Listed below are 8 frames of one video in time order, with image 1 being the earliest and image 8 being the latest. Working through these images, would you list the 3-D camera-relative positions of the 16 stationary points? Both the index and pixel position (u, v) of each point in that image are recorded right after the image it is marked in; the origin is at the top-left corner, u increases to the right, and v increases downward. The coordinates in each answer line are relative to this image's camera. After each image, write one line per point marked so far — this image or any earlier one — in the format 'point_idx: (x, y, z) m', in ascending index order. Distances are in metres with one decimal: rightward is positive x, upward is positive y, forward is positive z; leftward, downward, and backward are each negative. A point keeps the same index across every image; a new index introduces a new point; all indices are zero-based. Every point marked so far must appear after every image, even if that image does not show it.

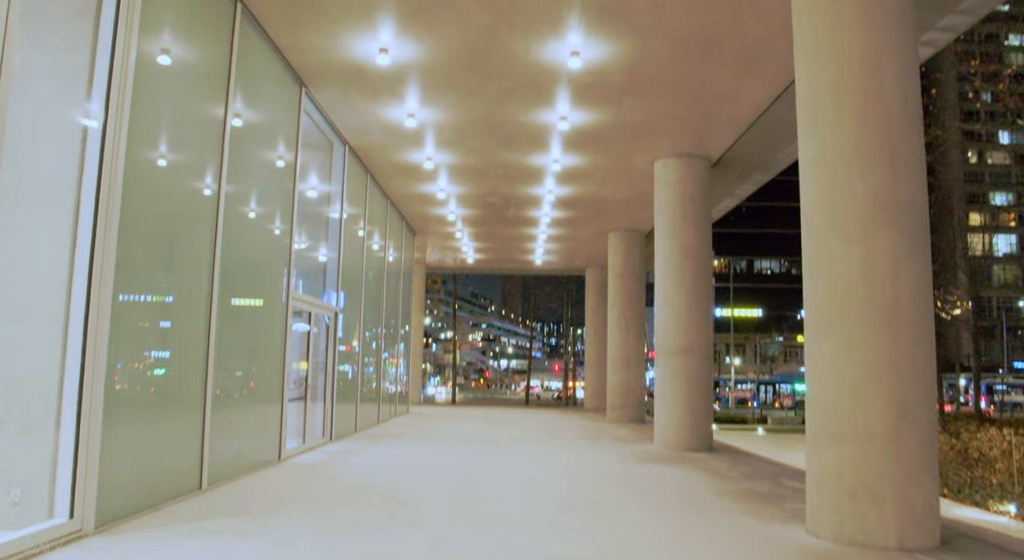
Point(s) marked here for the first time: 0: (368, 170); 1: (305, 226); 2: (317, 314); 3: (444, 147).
0: (-2.9, +2.2, +15.7) m
1: (-3.2, +0.8, +12.5) m
2: (-3.3, -0.6, +13.0) m
3: (-1.2, +2.3, +13.7) m
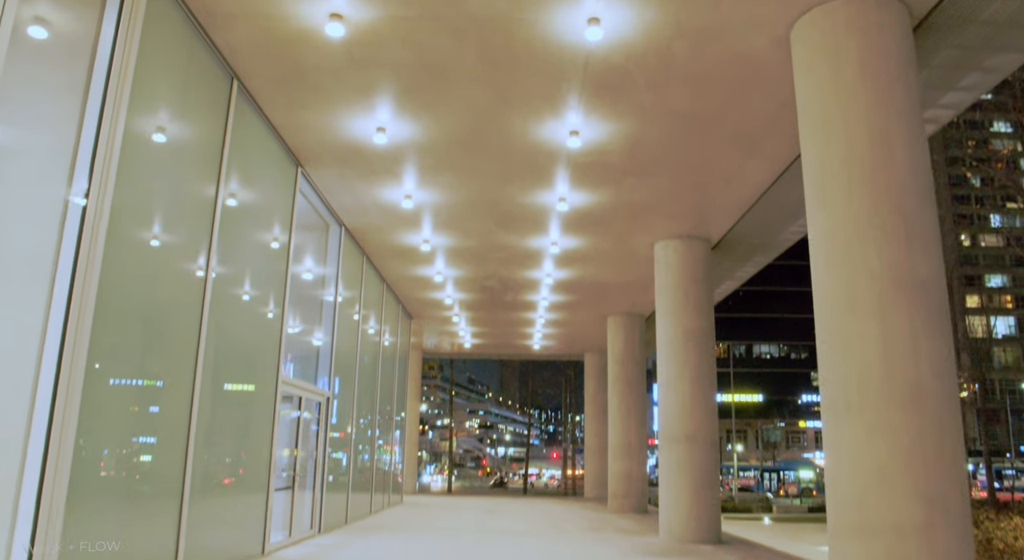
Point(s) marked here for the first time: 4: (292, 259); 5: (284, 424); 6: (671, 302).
0: (-2.9, +0.6, +15.5) m
1: (-3.2, -0.5, +12.1) m
2: (-3.3, -1.9, +12.5) m
3: (-1.2, +0.9, +13.5) m
4: (-3.2, +0.3, +11.6) m
5: (-3.4, -2.1, +11.7) m
6: (+2.8, -0.4, +13.7) m
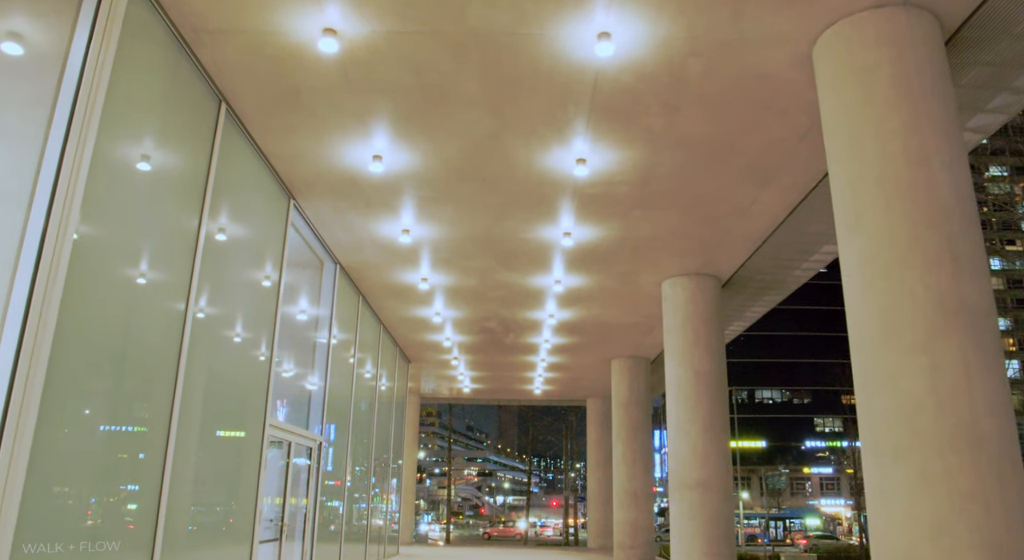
0: (-2.9, -0.2, +14.9) m
1: (-3.2, -1.1, +11.5) m
2: (-3.3, -2.5, +11.8) m
3: (-1.2, +0.2, +13.0) m
4: (-3.2, -0.3, +11.1) m
5: (-3.3, -2.7, +11.0) m
6: (+2.8, -1.1, +13.1) m
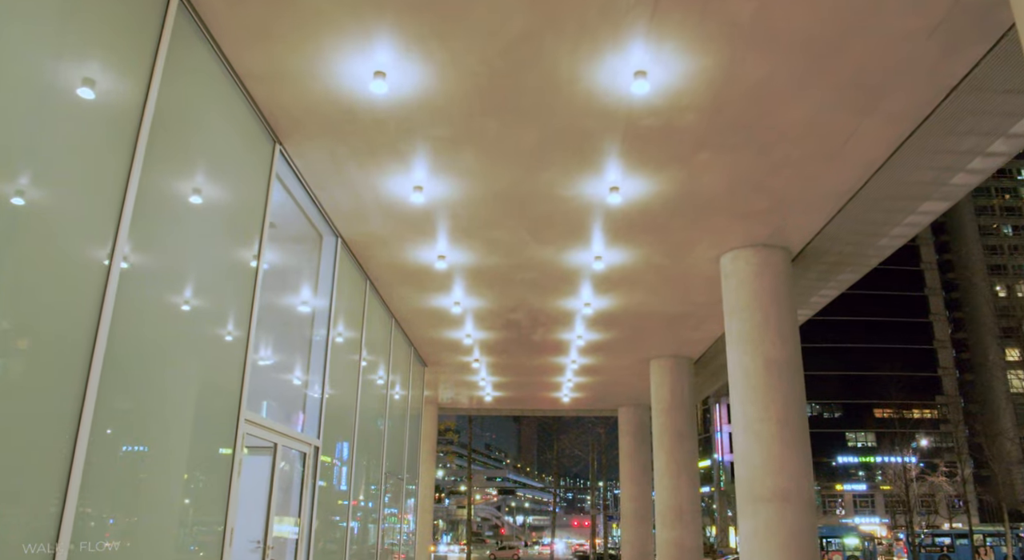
0: (-2.4, +0.1, +12.9) m
1: (-2.8, -0.7, +9.5) m
2: (-2.8, -2.1, +9.8) m
3: (-0.7, +0.6, +11.0) m
4: (-2.8, +0.1, +9.1) m
5: (-2.9, -2.3, +8.9) m
6: (+3.3, -0.7, +11.0) m
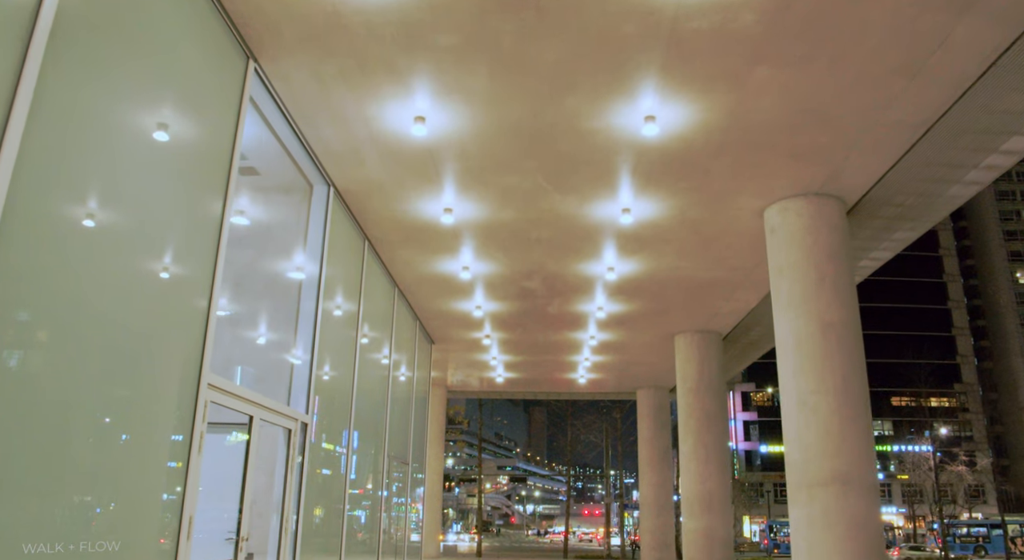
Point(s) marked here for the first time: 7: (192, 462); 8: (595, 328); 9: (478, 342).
0: (-2.2, +0.6, +11.6) m
1: (-2.6, -0.2, +8.2) m
2: (-2.6, -1.6, +8.5) m
3: (-0.5, +1.2, +9.6) m
4: (-2.6, +0.6, +7.8) m
5: (-2.7, -1.8, +7.6) m
6: (+3.5, -0.1, +9.6) m
7: (-2.6, -1.5, +6.3) m
8: (+1.7, -1.0, +16.3) m
9: (-0.8, -1.4, +18.1) m
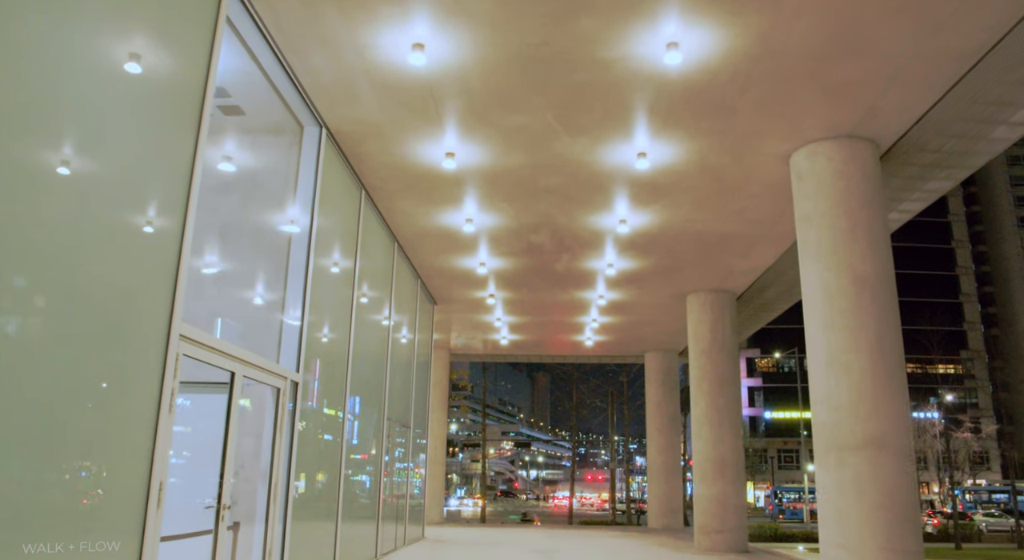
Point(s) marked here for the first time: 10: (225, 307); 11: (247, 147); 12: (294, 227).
0: (-2.1, +1.3, +10.9) m
1: (-2.5, +0.3, +7.5) m
2: (-2.5, -1.1, +7.8) m
3: (-0.5, +1.7, +8.9) m
4: (-2.5, +1.1, +7.0) m
5: (-2.6, -1.3, +7.0) m
6: (+3.6, +0.5, +8.8) m
7: (-2.5, -1.0, +5.6) m
8: (+1.8, -0.1, +15.6) m
9: (-0.7, -0.5, +17.4) m
10: (-2.5, -0.2, +6.9) m
11: (-2.5, +1.3, +7.3) m
12: (-2.4, +0.5, +8.6) m
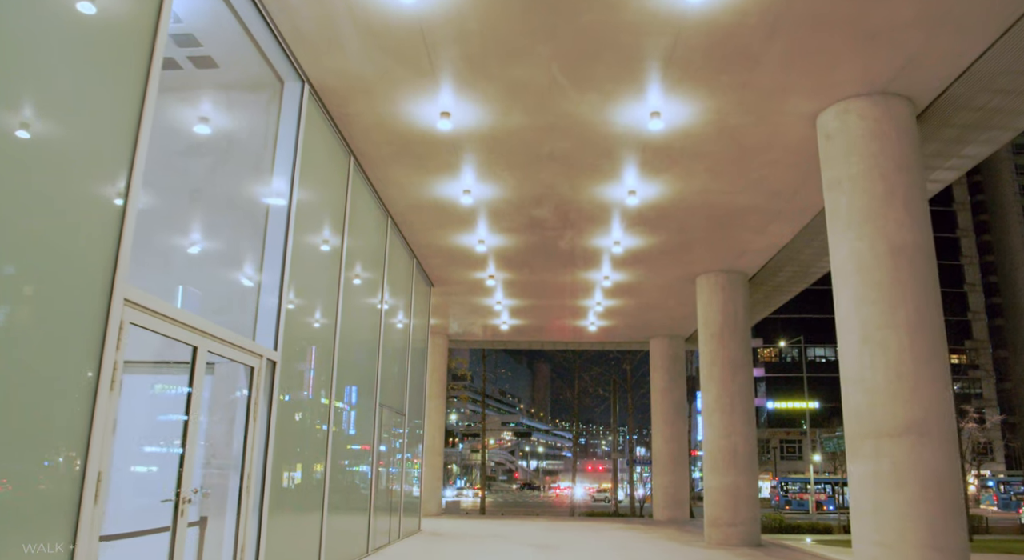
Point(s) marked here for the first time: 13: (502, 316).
0: (-2.1, +1.6, +10.1) m
1: (-2.5, +0.6, +6.7) m
2: (-2.5, -0.8, +7.1) m
3: (-0.4, +2.0, +8.1) m
4: (-2.5, +1.4, +6.2) m
5: (-2.6, -1.0, +6.2) m
6: (+3.6, +0.8, +8.0) m
7: (-2.5, -0.7, +4.8) m
8: (+1.9, +0.3, +14.8) m
9: (-0.7, -0.1, +16.6) m
10: (-2.5, +0.1, +6.1) m
11: (-2.5, +1.6, +6.5) m
12: (-2.4, +0.8, +7.8) m
13: (-0.3, -0.9, +19.9) m
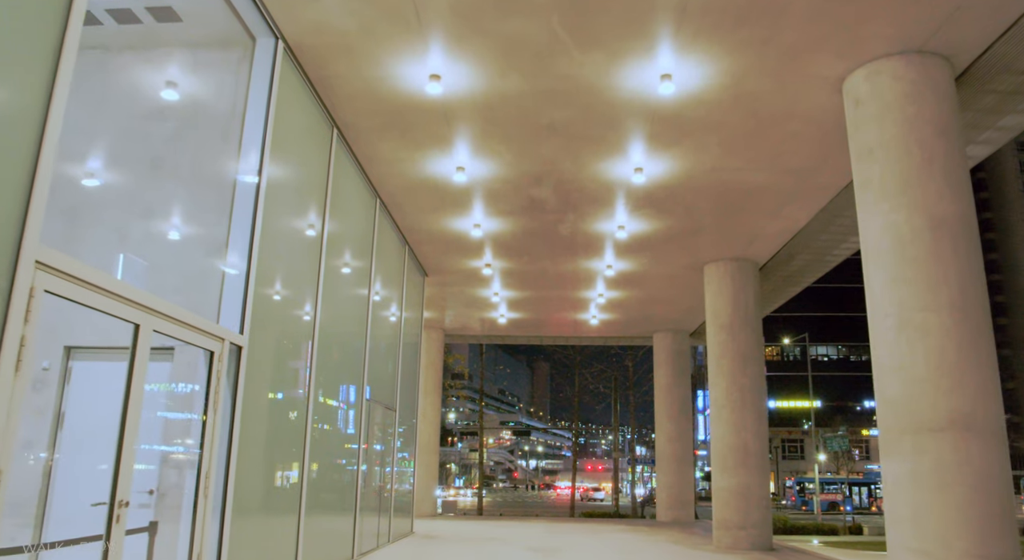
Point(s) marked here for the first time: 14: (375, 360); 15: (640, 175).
0: (-2.1, +1.8, +9.3) m
1: (-2.5, +0.8, +5.9) m
2: (-2.6, -0.6, +6.3) m
3: (-0.5, +2.2, +7.3) m
4: (-2.5, +1.6, +5.4) m
5: (-2.7, -0.8, +5.4) m
6: (+3.5, +1.0, +7.2) m
7: (-2.5, -0.5, +4.1) m
8: (+1.8, +0.5, +14.0) m
9: (-0.7, +0.1, +15.8) m
10: (-2.6, +0.3, +5.3) m
11: (-2.5, +1.8, +5.7) m
12: (-2.4, +1.0, +7.0) m
13: (-0.3, -0.7, +19.1) m
14: (-2.2, -1.3, +12.5) m
15: (+1.7, +1.4, +10.3) m
